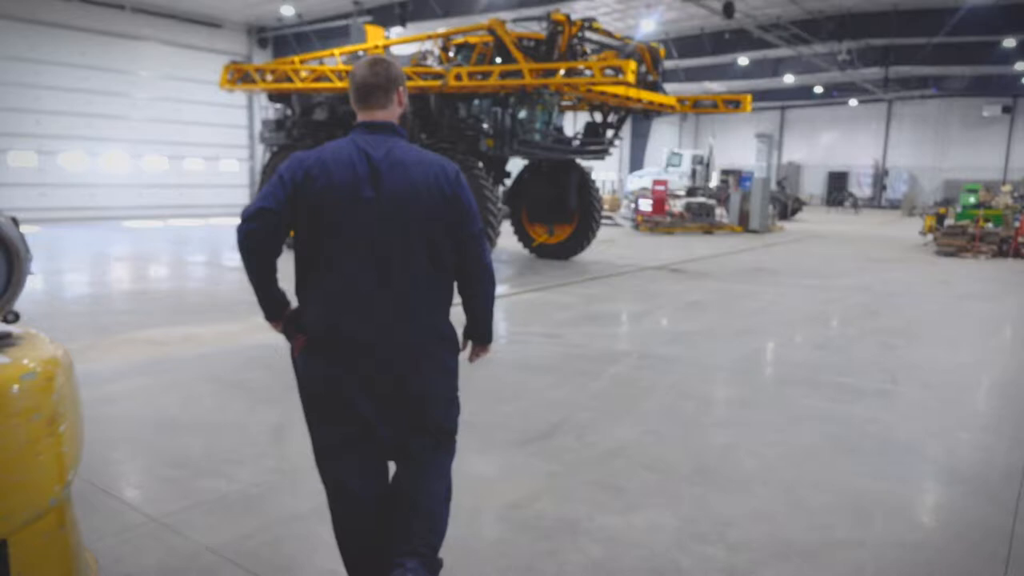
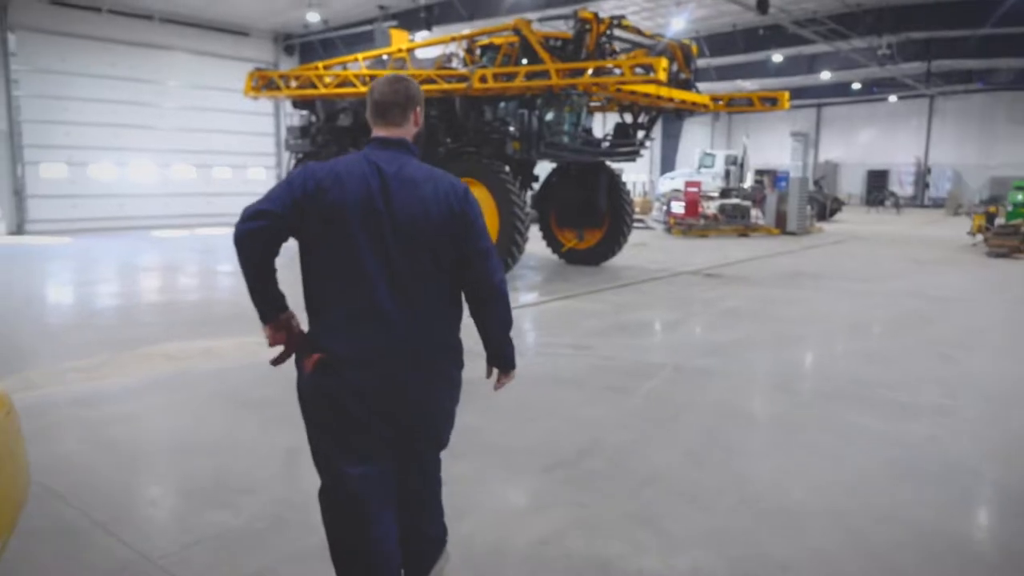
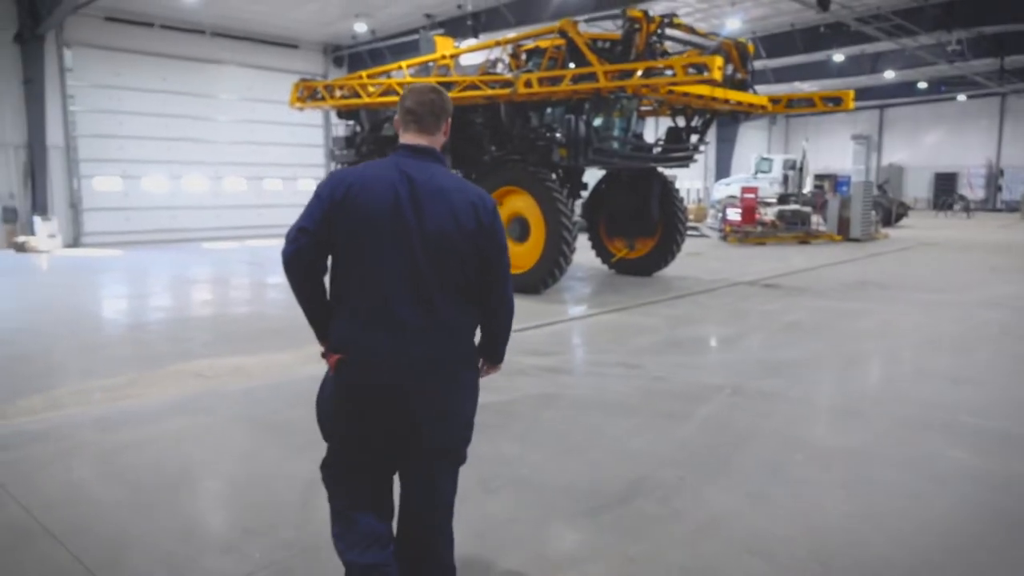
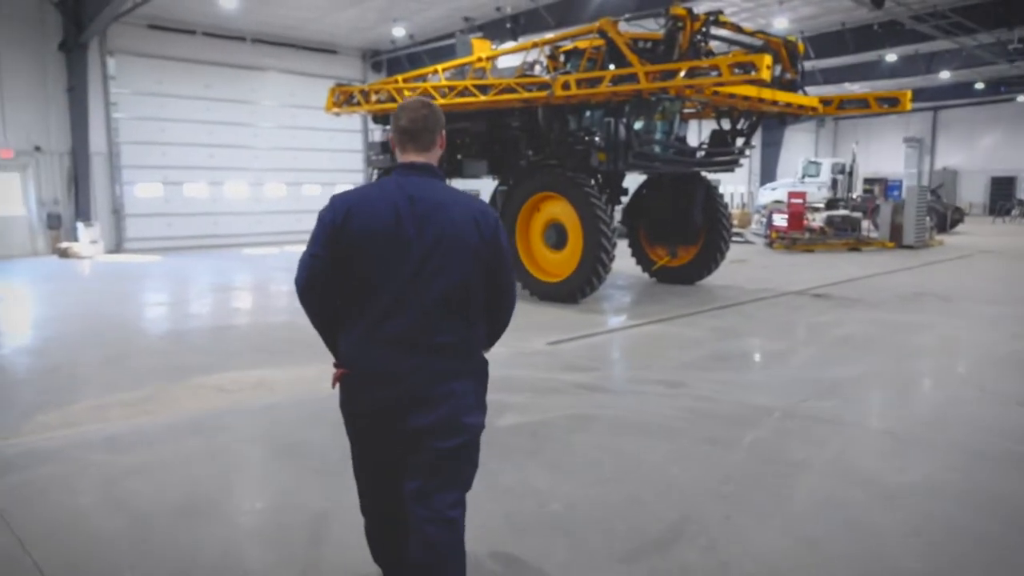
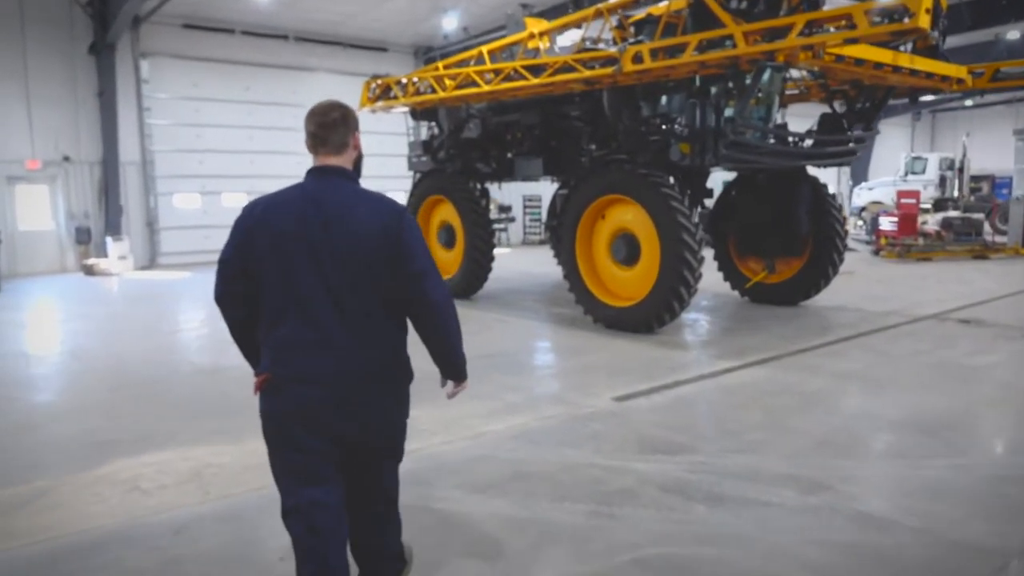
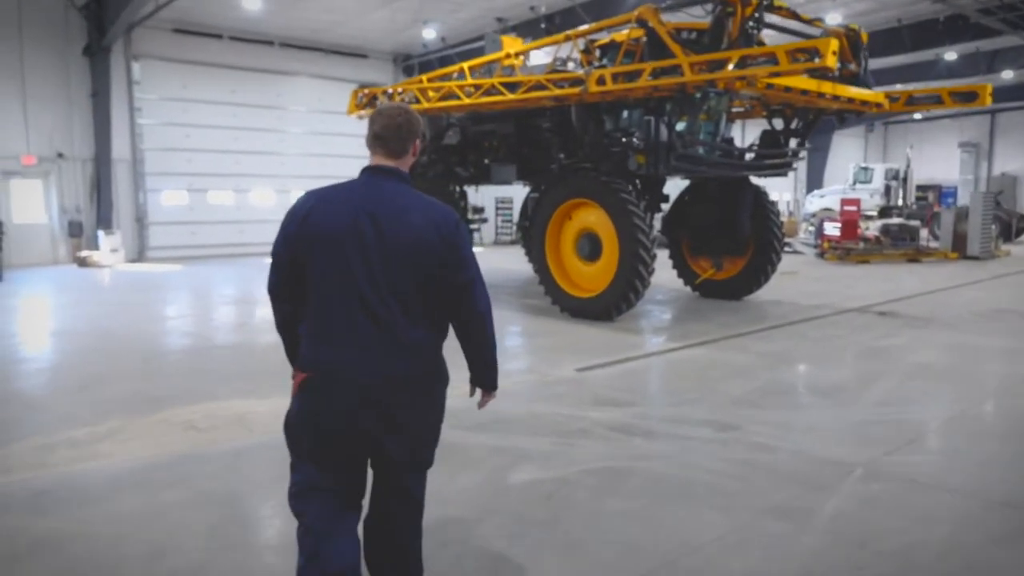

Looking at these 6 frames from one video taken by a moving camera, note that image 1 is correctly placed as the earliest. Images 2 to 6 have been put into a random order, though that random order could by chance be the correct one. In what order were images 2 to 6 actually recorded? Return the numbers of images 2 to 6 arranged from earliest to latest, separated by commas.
2, 3, 4, 6, 5
